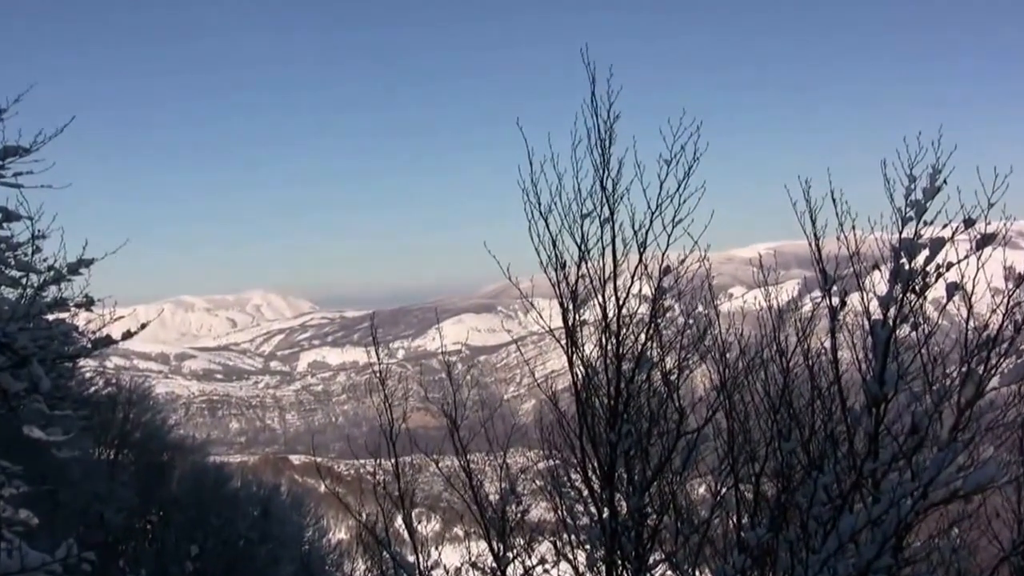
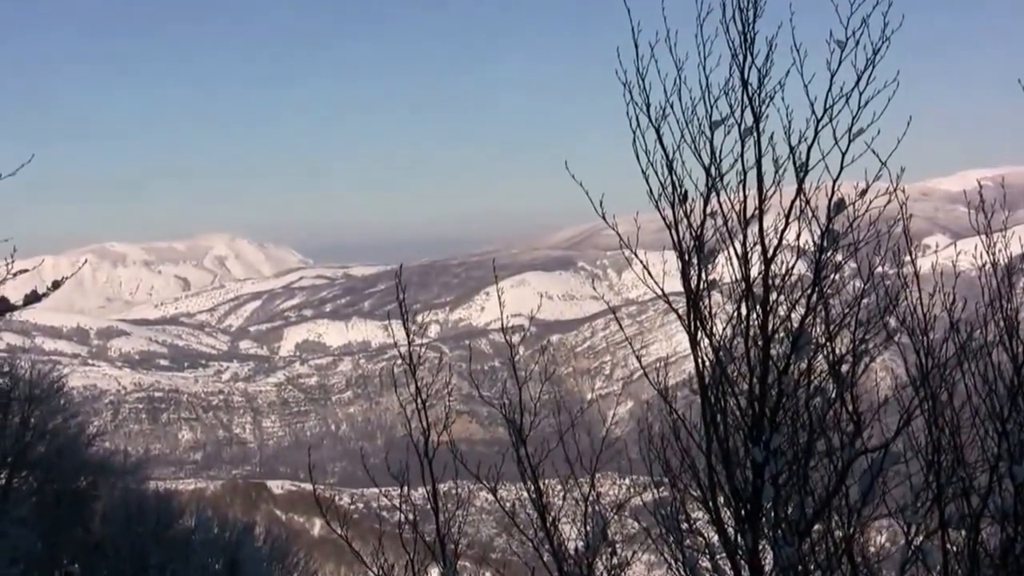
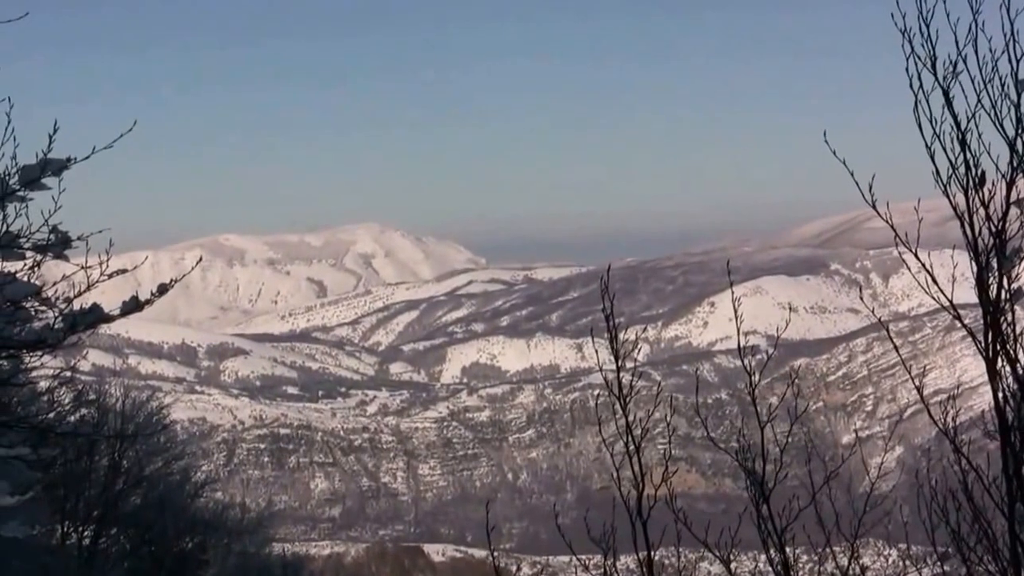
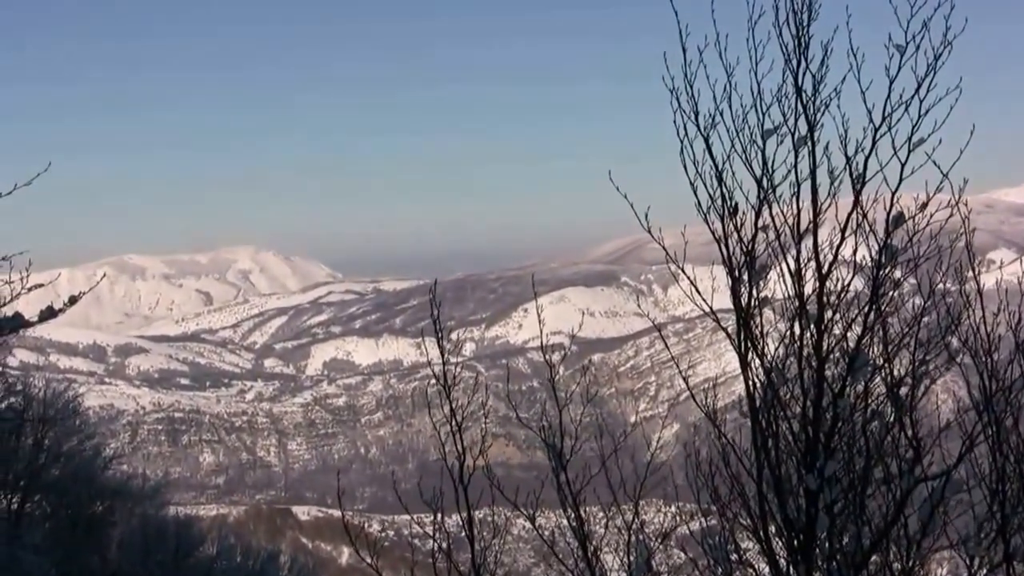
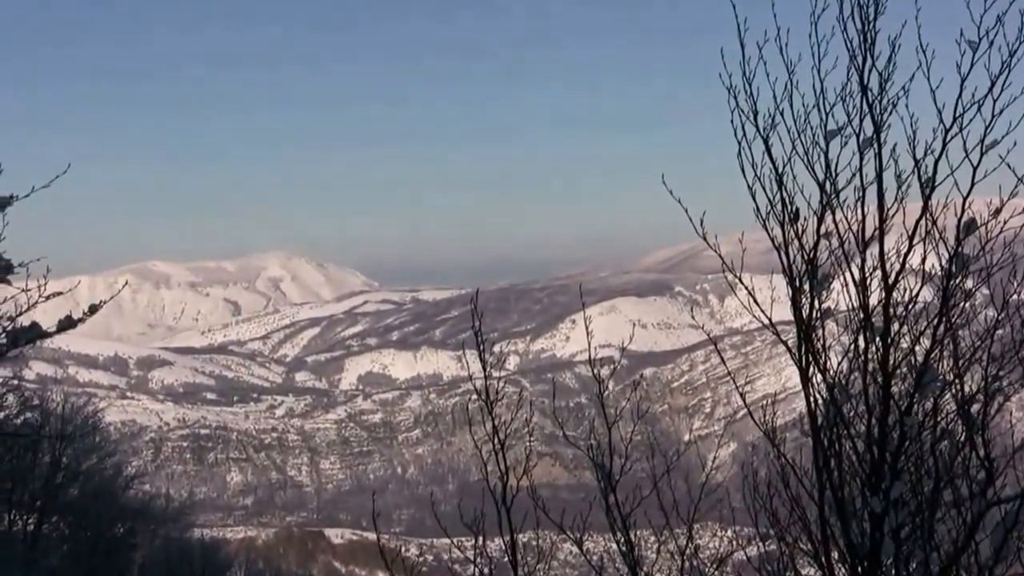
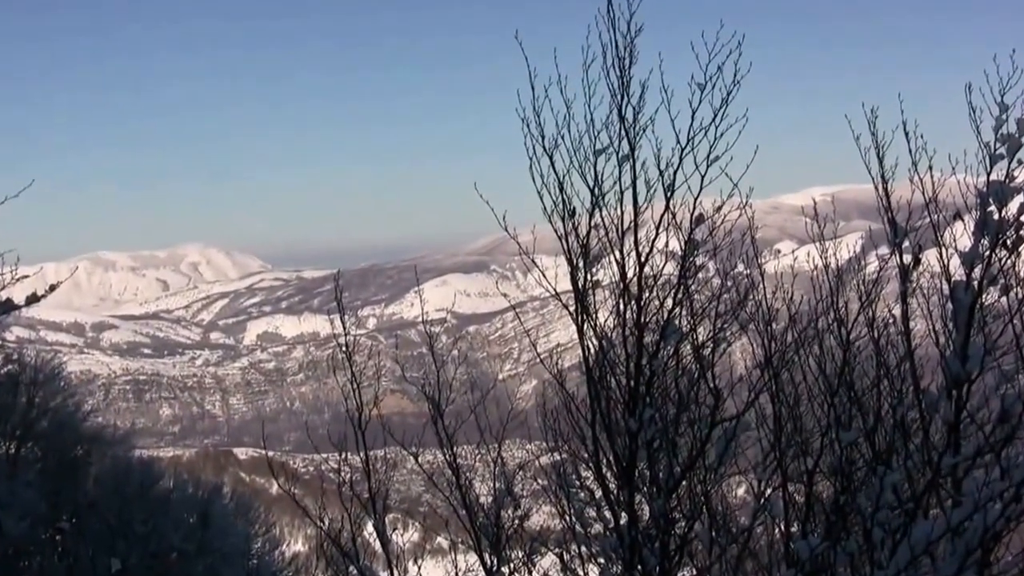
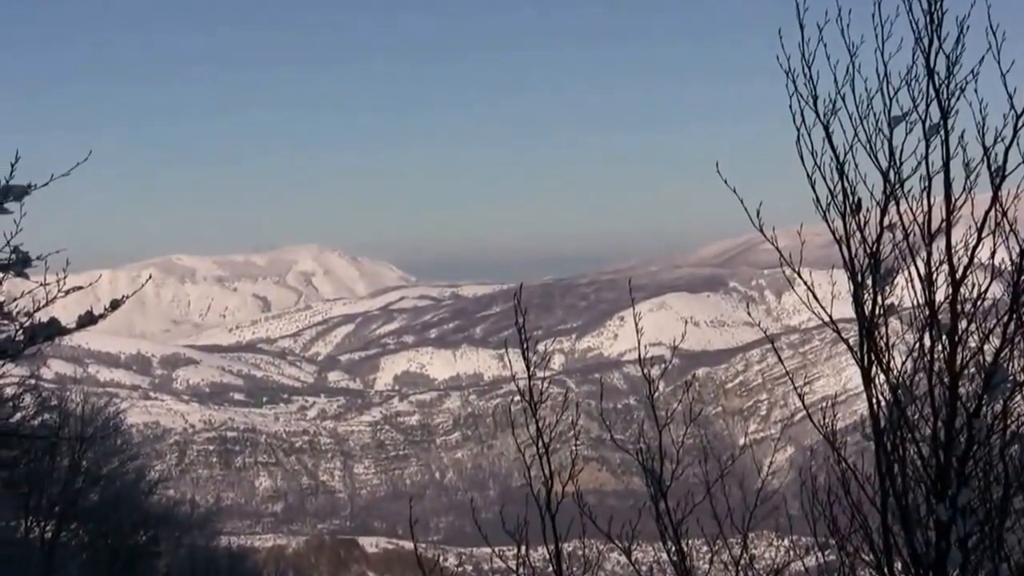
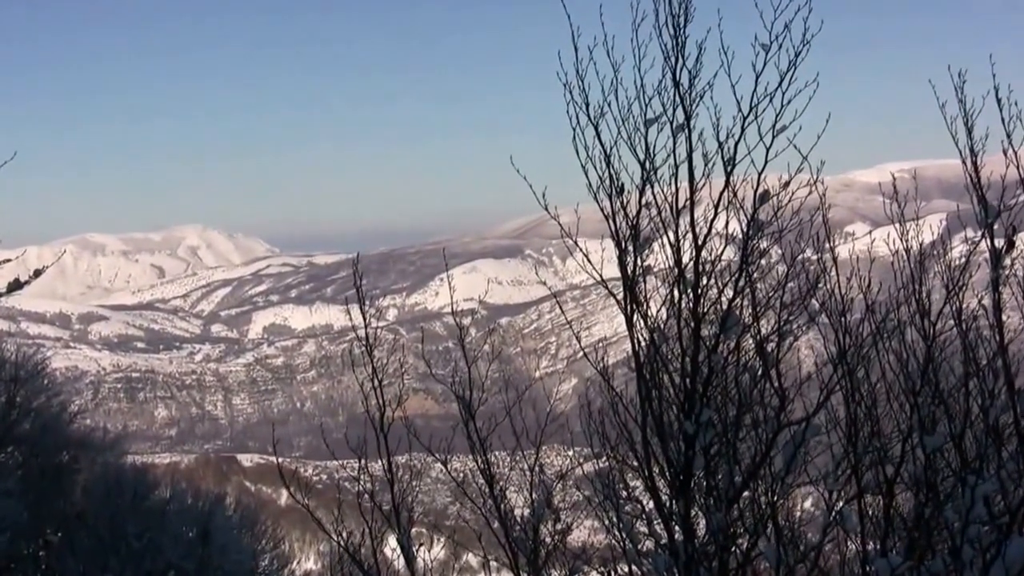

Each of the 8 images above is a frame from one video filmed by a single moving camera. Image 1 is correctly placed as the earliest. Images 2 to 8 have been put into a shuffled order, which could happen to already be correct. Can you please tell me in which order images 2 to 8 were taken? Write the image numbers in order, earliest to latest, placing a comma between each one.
6, 8, 2, 4, 5, 7, 3
